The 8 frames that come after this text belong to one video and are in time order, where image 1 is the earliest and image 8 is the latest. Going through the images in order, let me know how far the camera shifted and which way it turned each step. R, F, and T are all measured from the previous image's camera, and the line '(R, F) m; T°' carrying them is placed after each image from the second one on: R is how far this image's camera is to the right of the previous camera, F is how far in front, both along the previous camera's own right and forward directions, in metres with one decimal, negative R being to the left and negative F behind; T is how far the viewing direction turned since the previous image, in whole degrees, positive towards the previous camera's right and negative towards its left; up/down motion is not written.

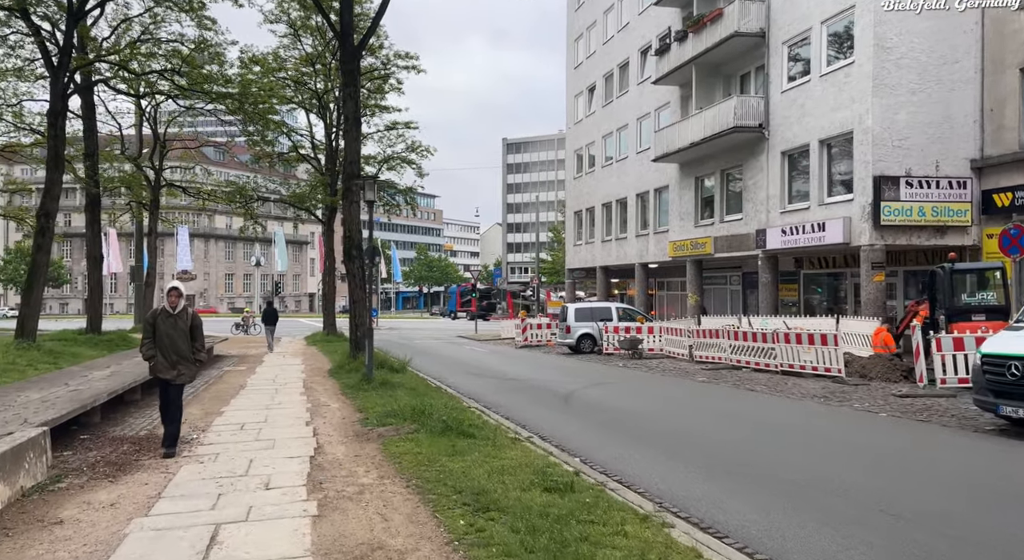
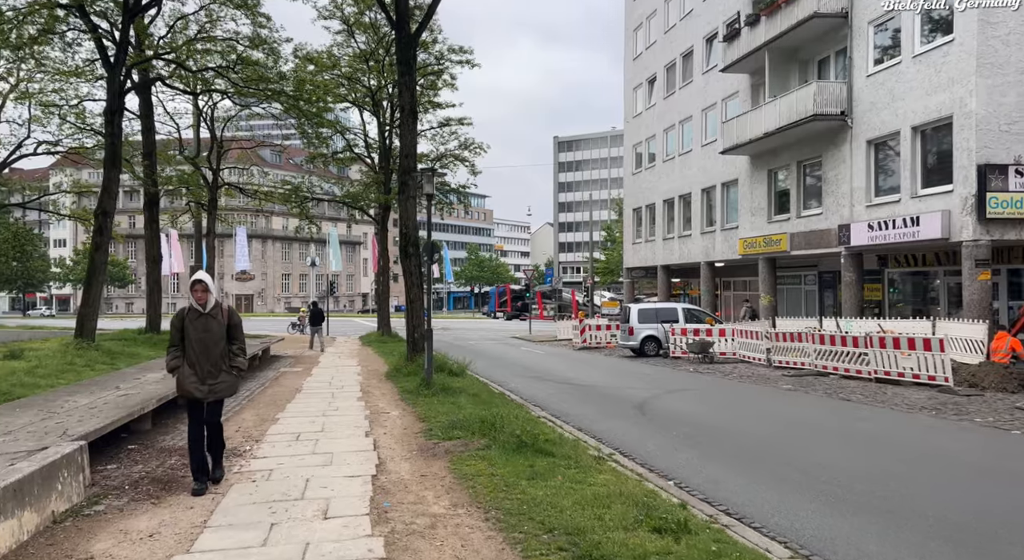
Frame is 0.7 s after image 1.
(-0.3, +0.8) m; -4°
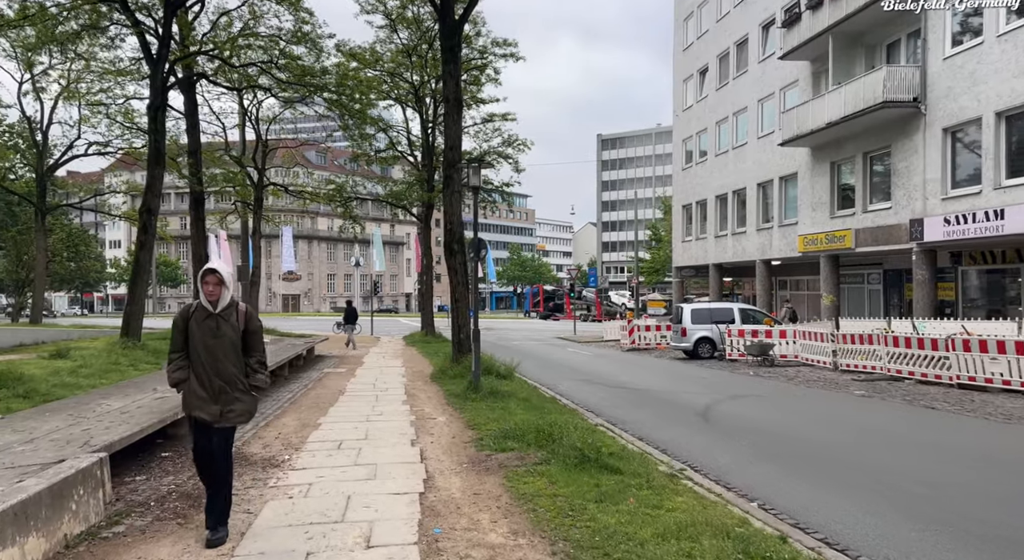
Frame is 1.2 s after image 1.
(-0.2, +0.7) m; -3°
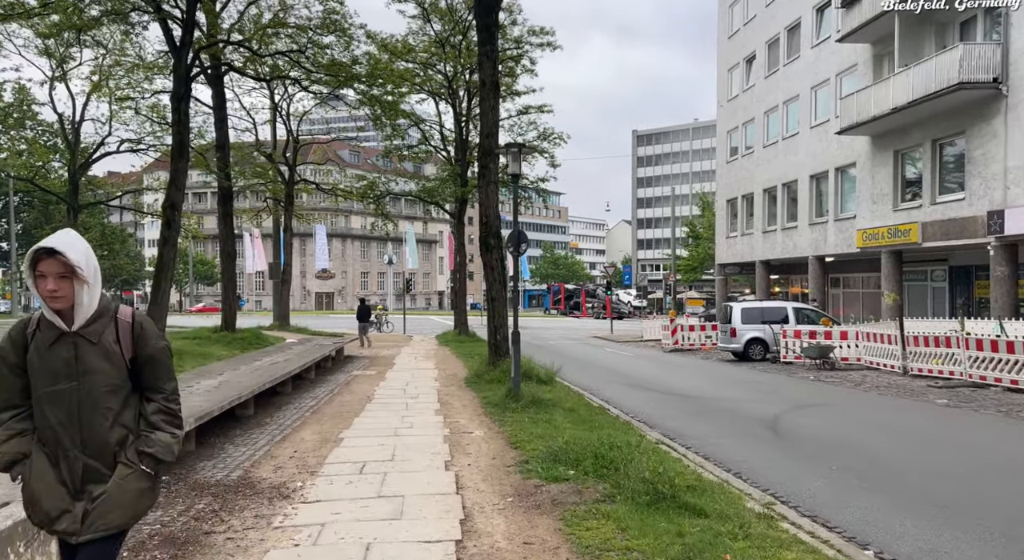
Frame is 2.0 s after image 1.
(-0.2, +1.1) m; -2°
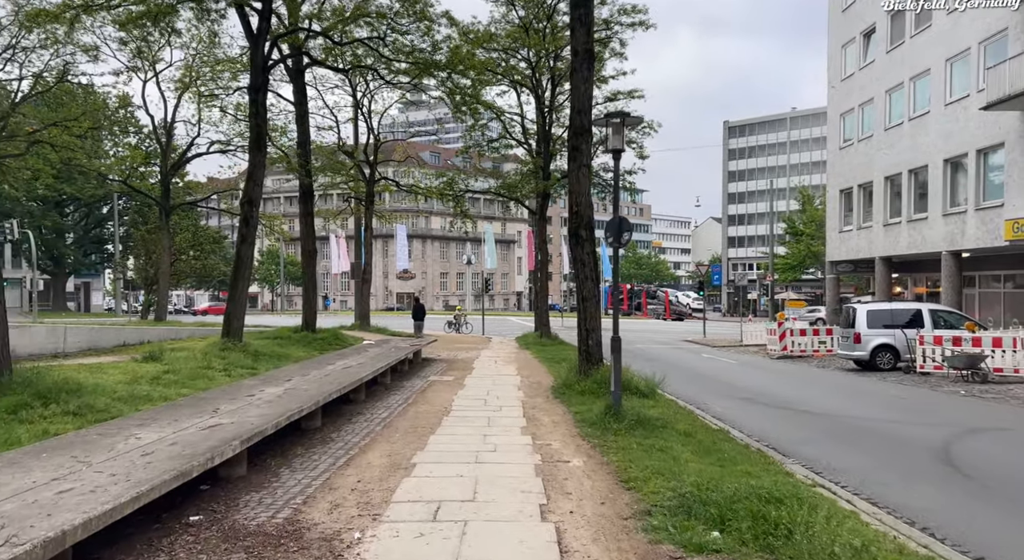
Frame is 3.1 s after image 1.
(-0.2, +1.5) m; -6°
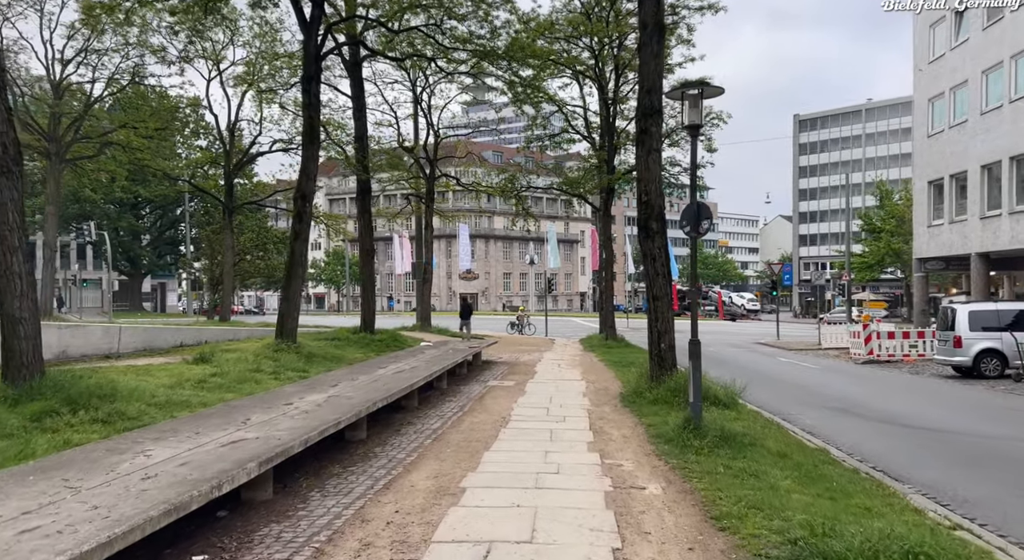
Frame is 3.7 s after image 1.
(0.0, +1.0) m; -5°
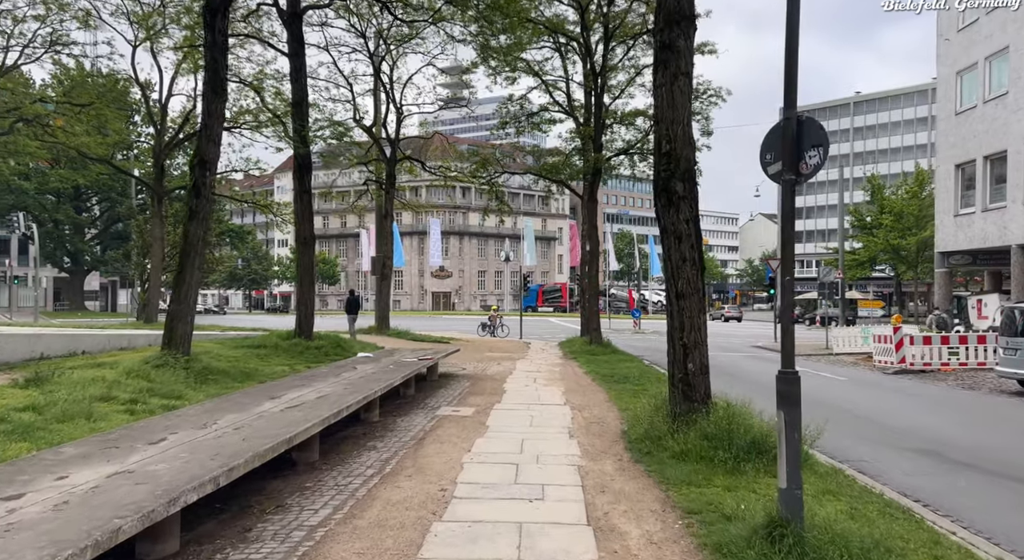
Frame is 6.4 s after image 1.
(+0.3, +4.1) m; +2°
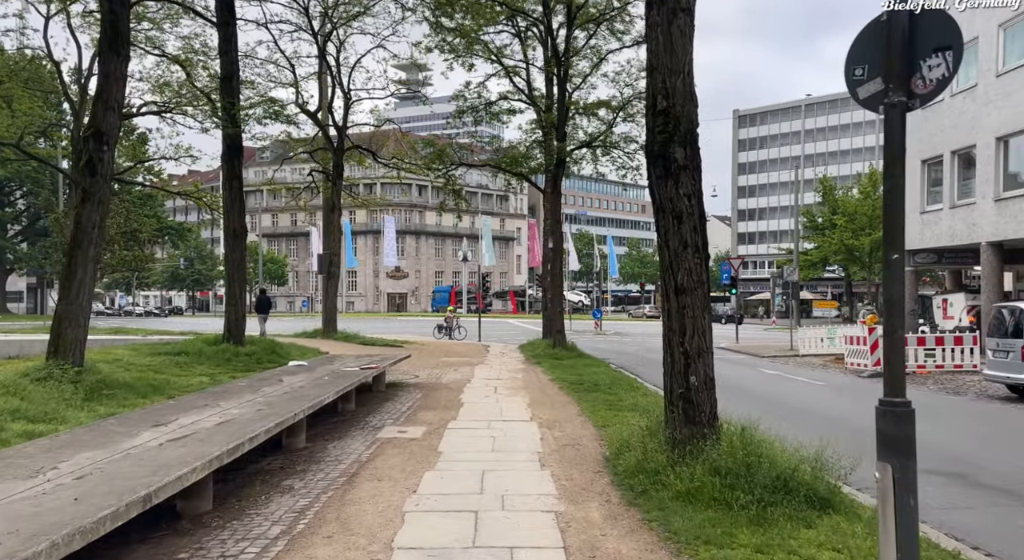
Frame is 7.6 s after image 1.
(0.0, +1.8) m; +3°
